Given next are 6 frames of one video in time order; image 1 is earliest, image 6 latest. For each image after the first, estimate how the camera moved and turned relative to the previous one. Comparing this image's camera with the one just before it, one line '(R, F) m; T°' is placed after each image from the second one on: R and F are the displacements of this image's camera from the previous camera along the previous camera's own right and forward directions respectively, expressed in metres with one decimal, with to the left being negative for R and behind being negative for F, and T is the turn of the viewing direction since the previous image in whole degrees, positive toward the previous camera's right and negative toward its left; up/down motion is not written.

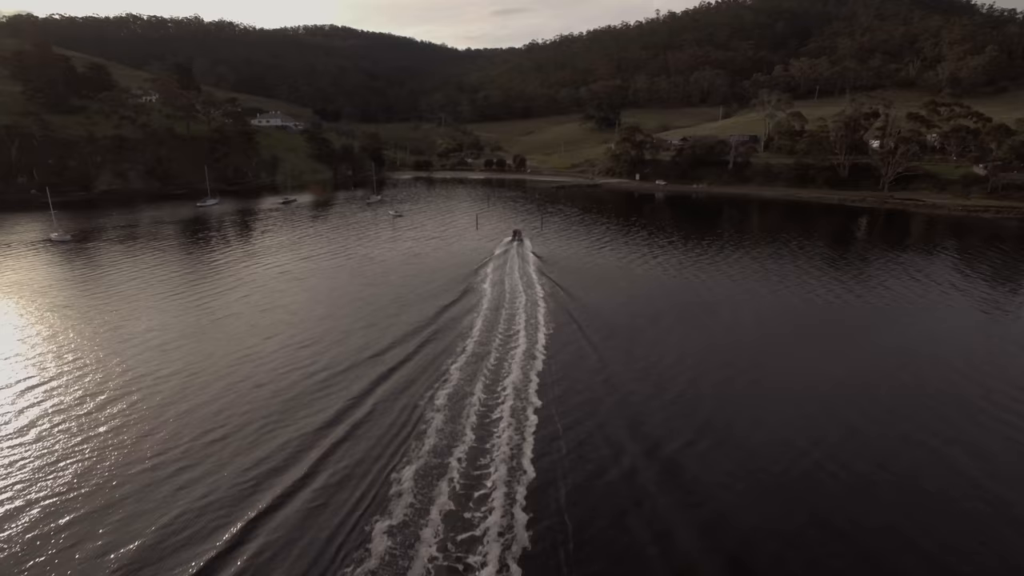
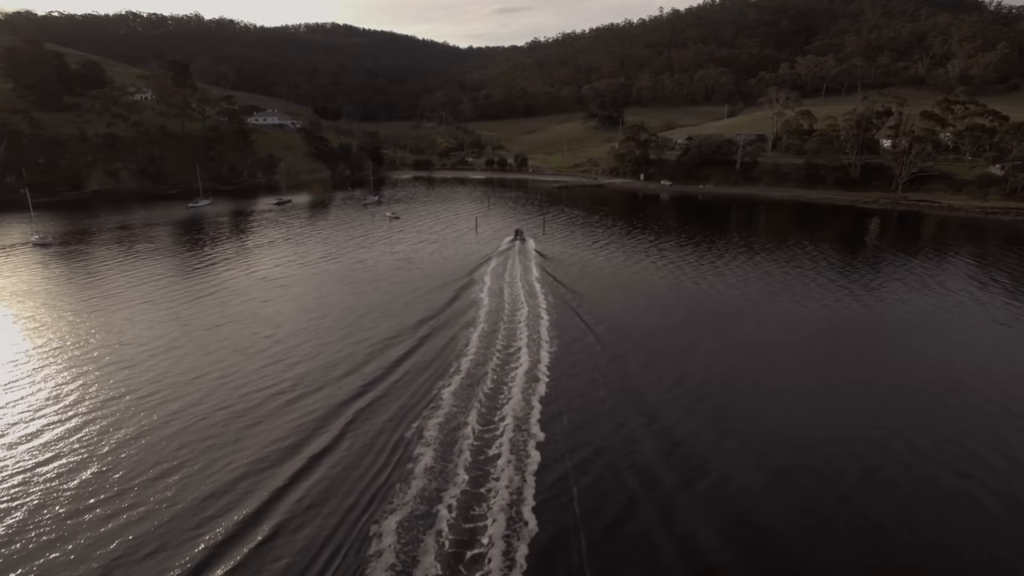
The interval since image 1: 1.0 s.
(+0.1, +2.0) m; 0°
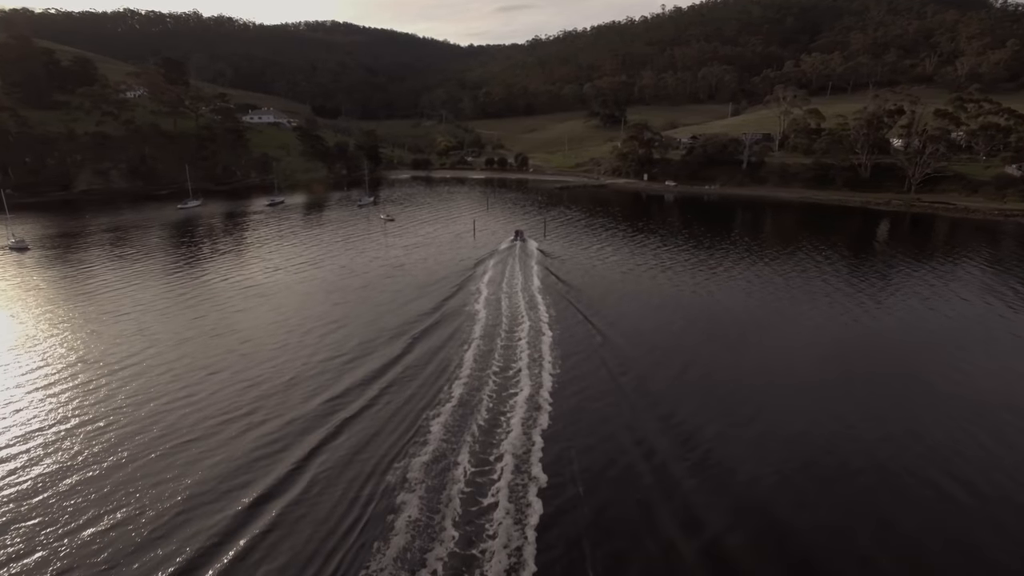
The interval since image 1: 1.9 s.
(+0.1, +2.1) m; 0°
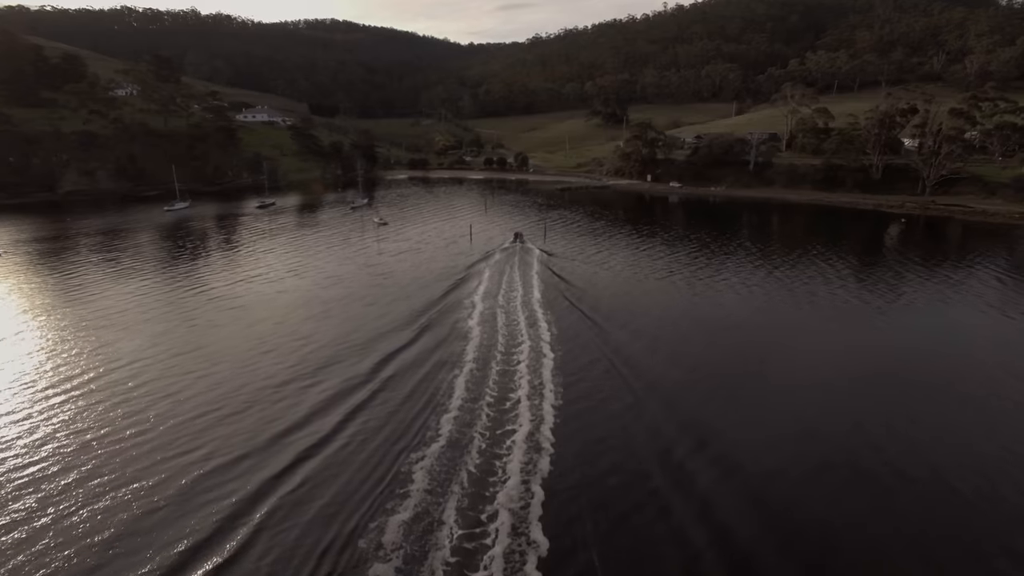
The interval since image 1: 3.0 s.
(+0.2, +2.3) m; 0°
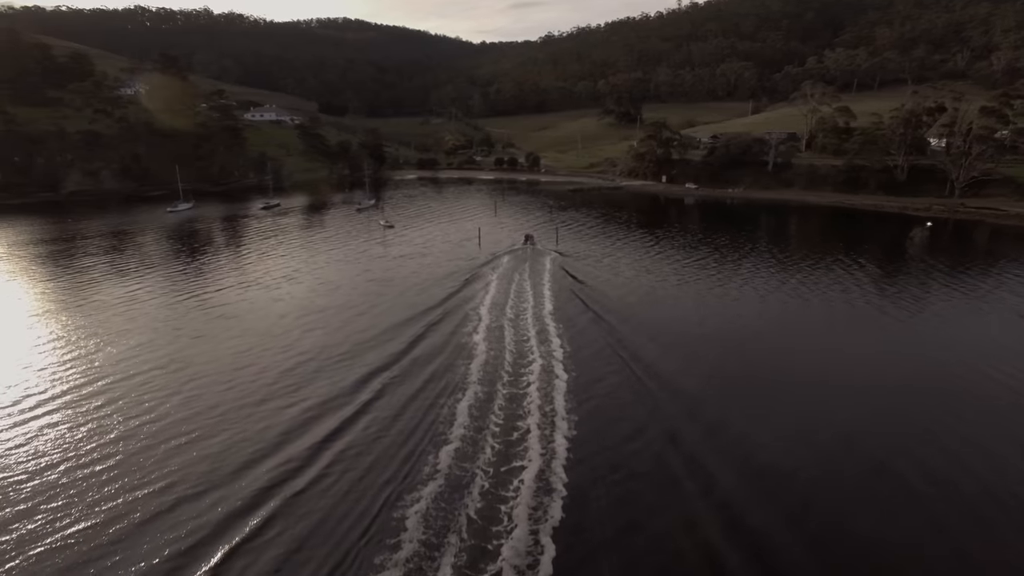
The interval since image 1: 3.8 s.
(0.0, +1.9) m; -1°
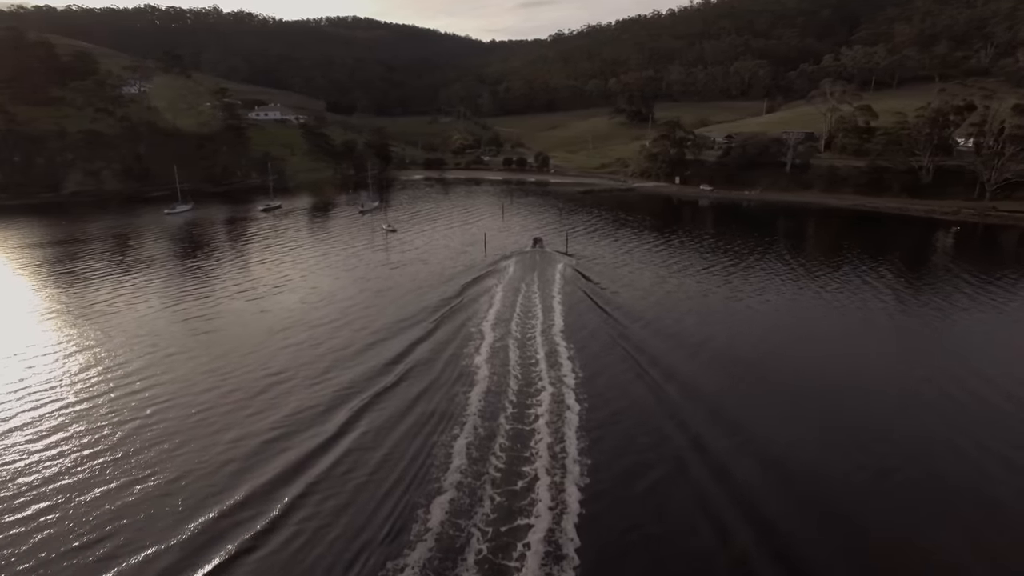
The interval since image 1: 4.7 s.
(+0.1, +2.1) m; -1°
